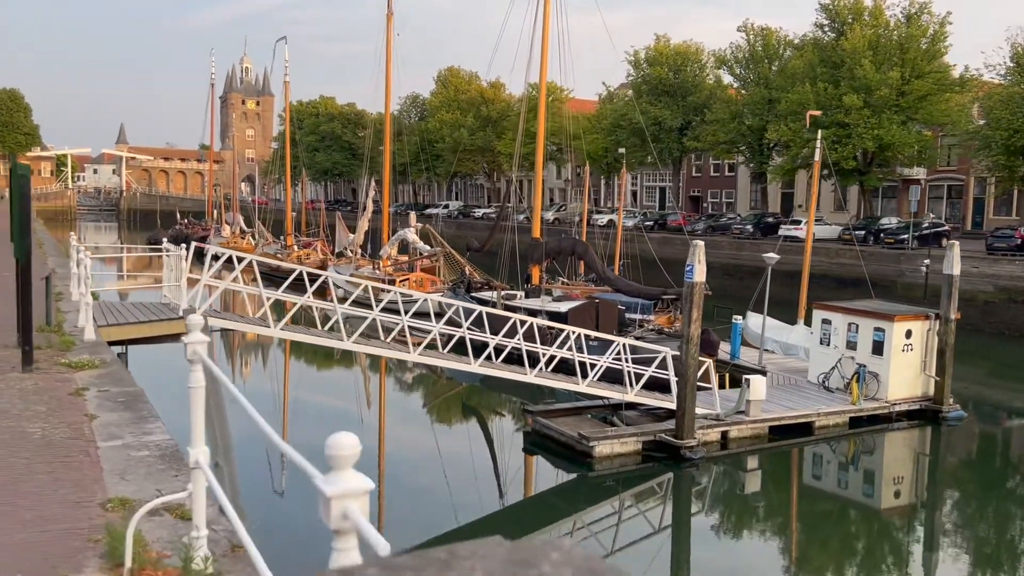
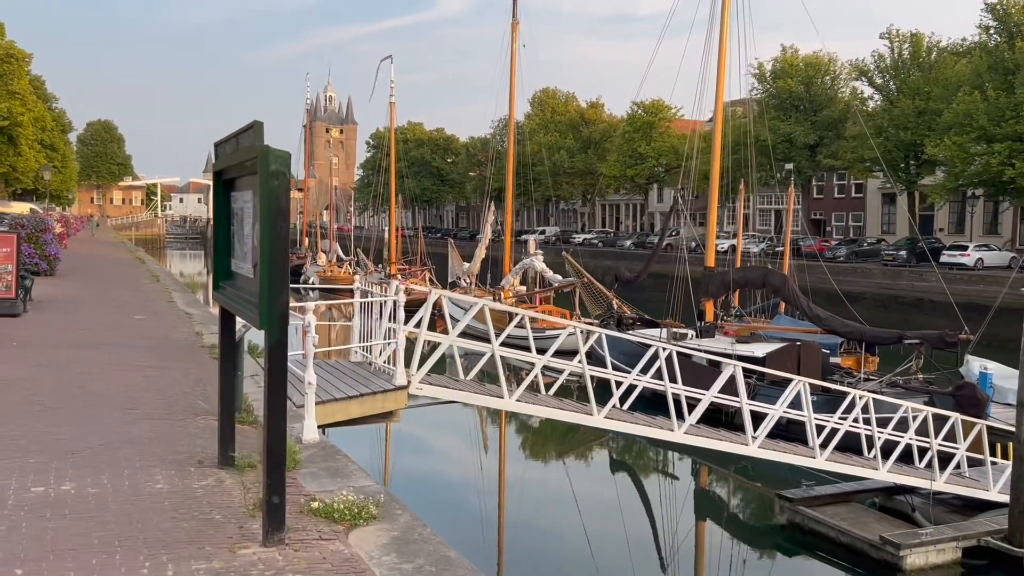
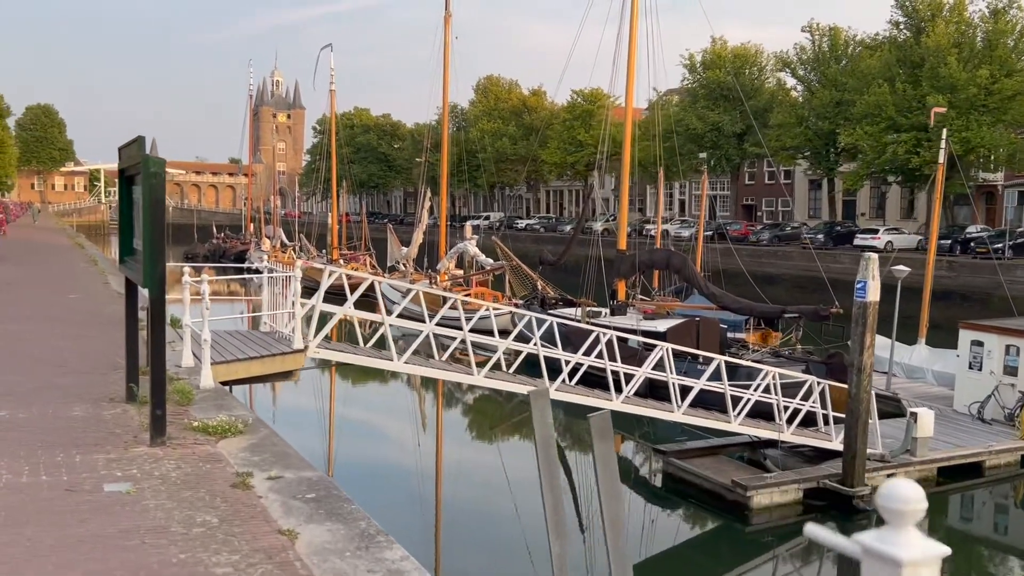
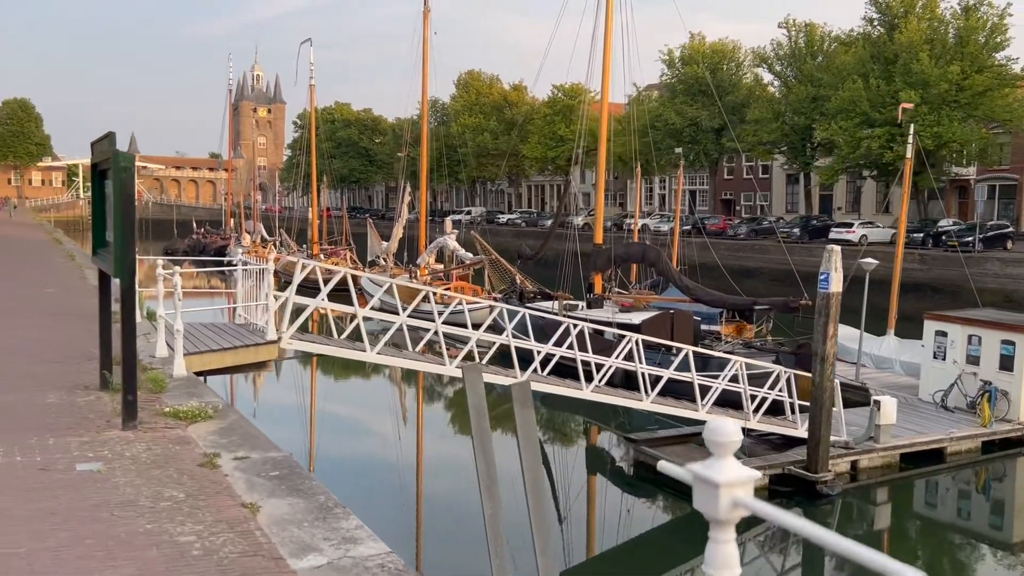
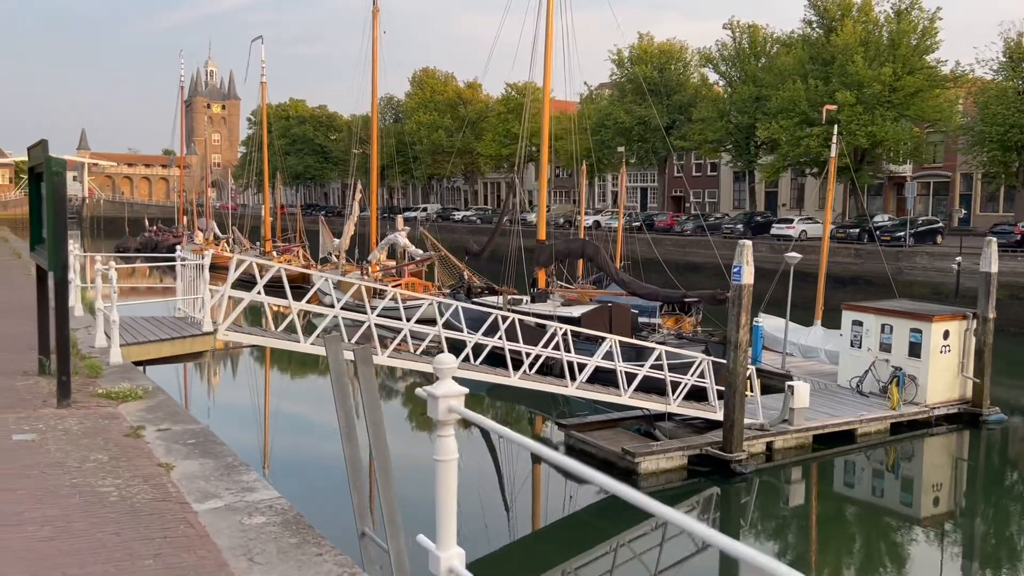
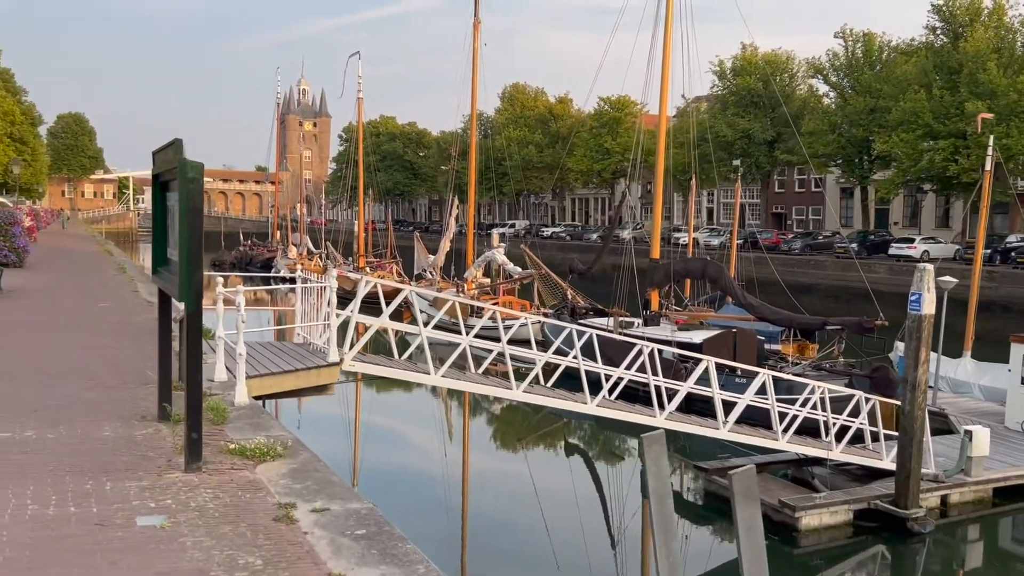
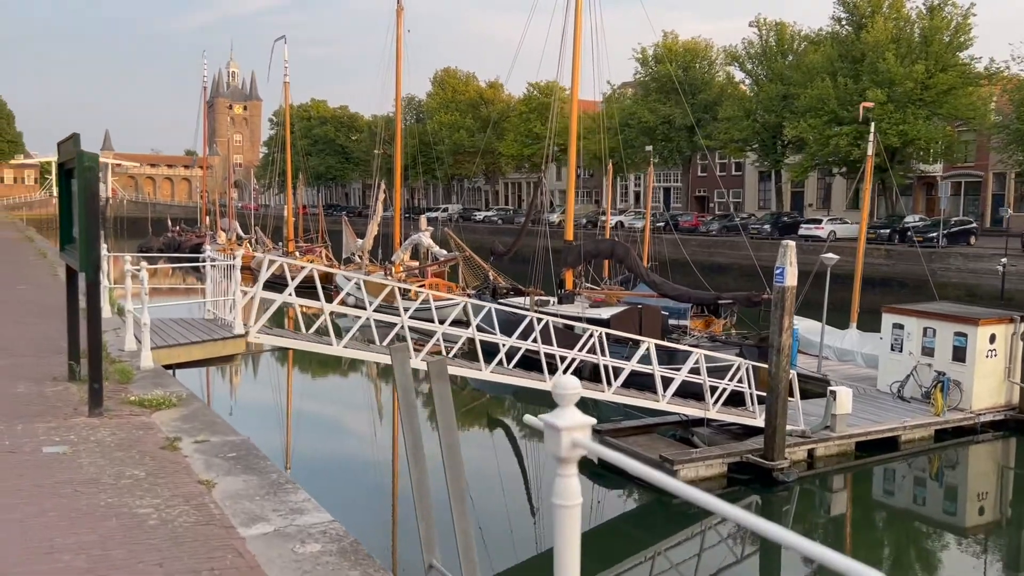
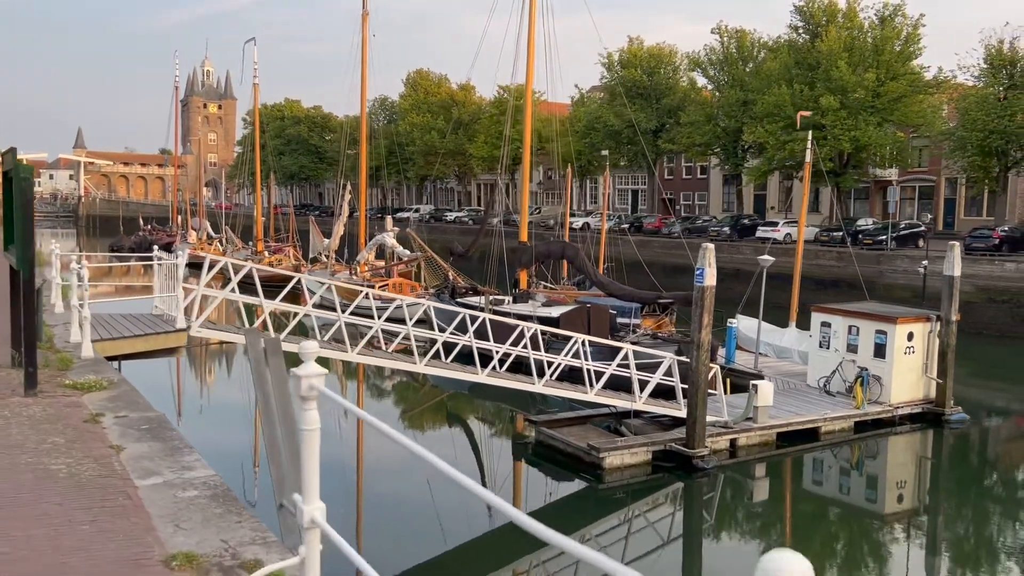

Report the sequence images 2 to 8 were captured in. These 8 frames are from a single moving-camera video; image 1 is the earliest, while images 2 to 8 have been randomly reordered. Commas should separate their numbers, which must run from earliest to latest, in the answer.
8, 5, 7, 4, 3, 6, 2
